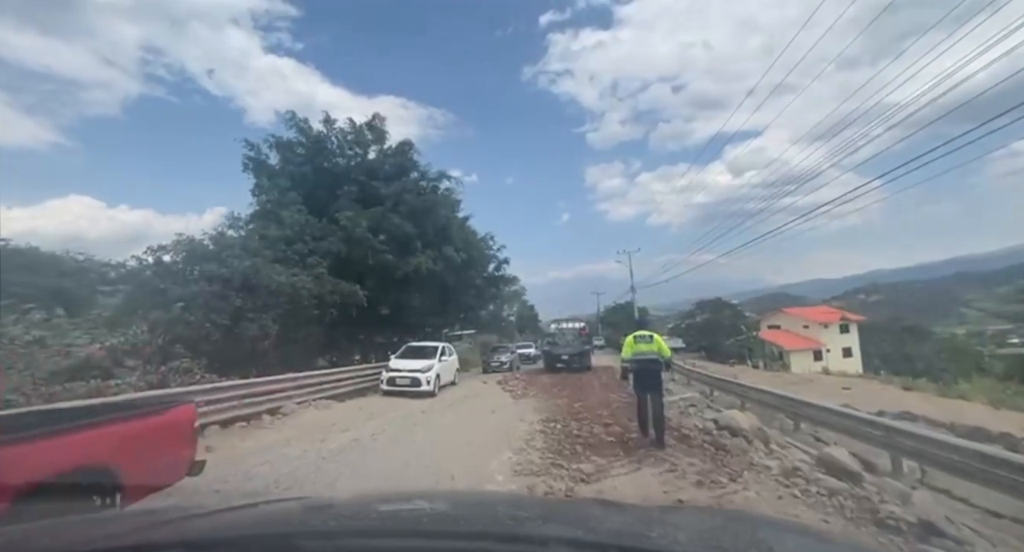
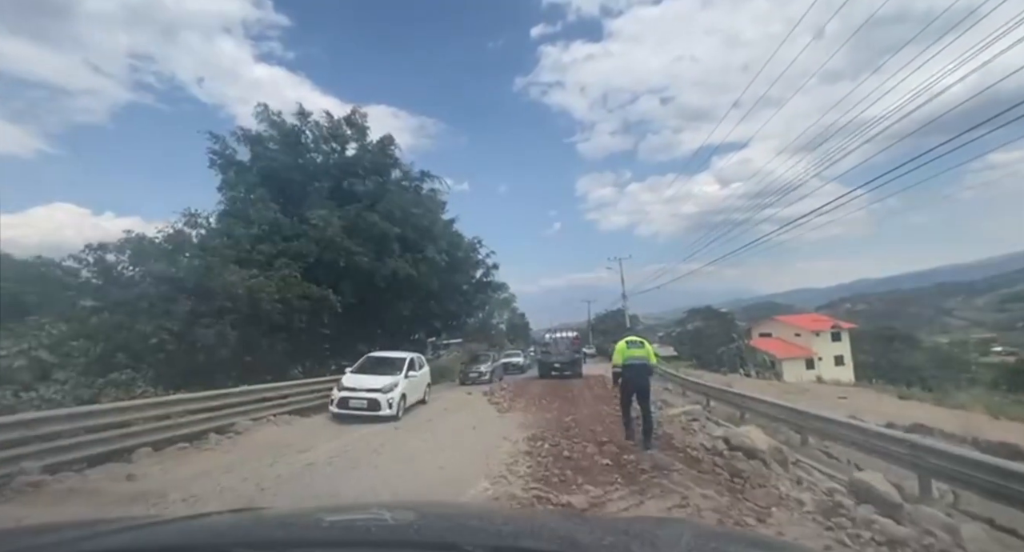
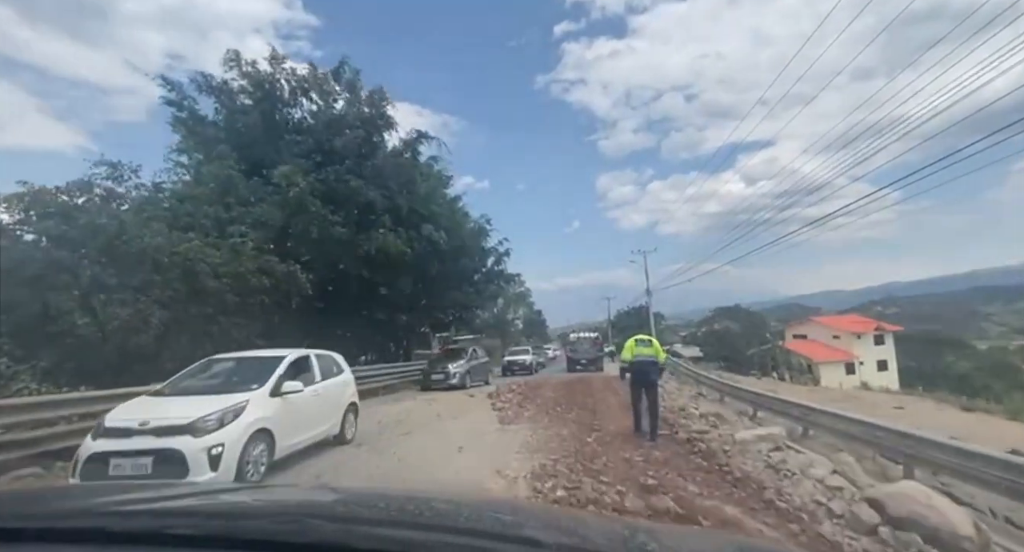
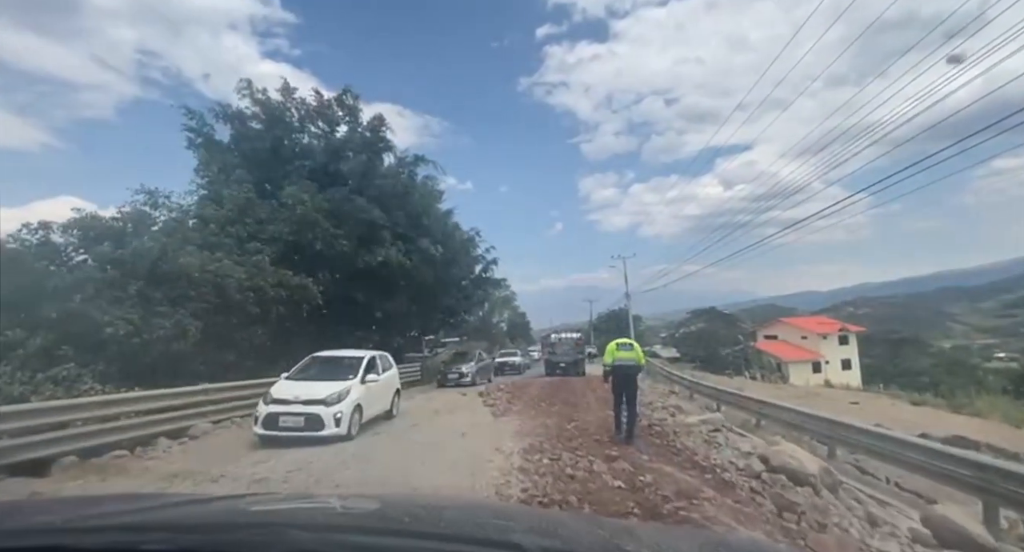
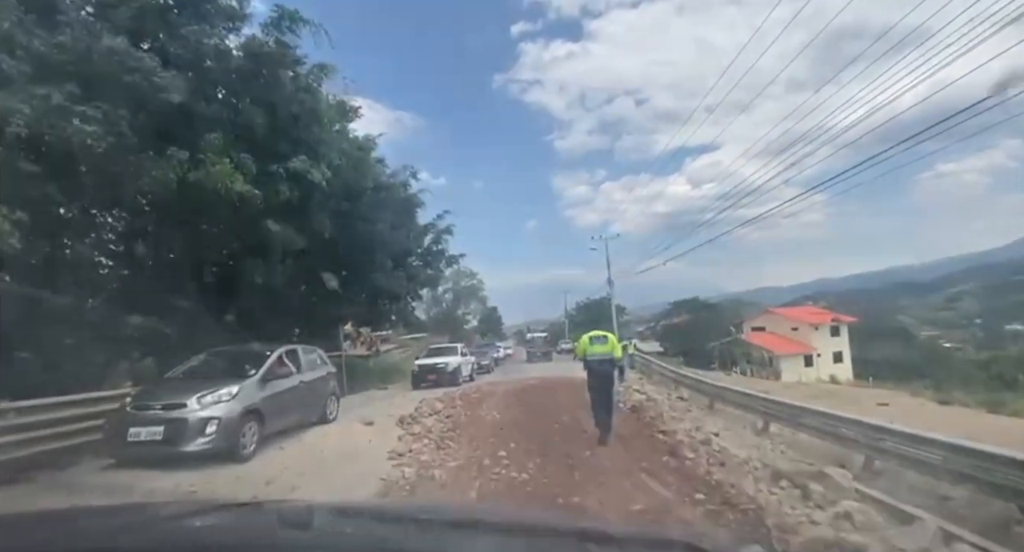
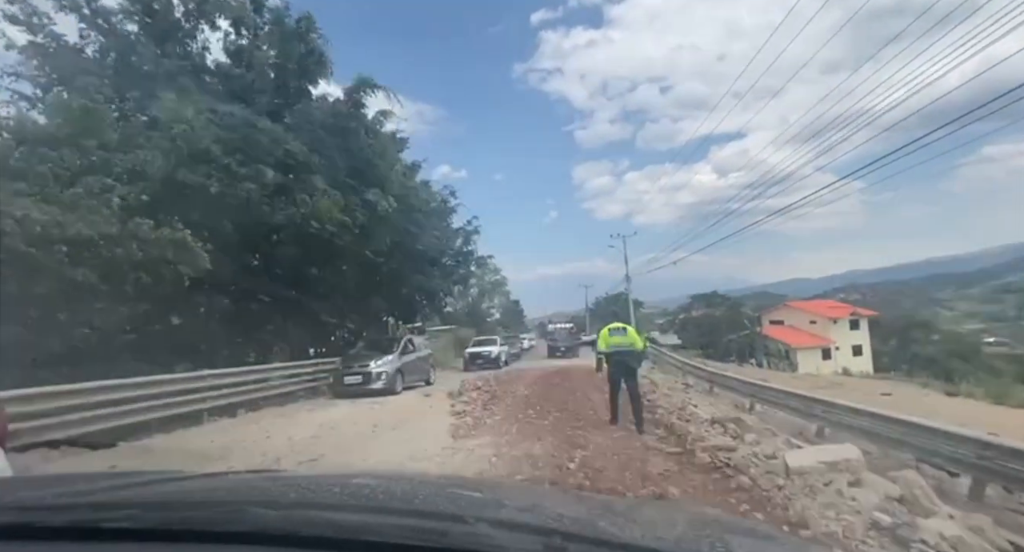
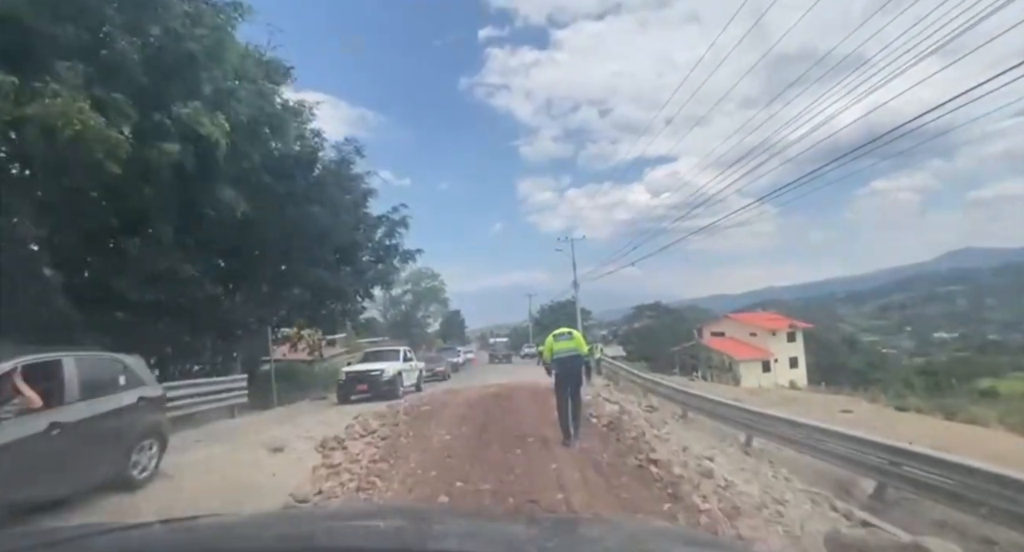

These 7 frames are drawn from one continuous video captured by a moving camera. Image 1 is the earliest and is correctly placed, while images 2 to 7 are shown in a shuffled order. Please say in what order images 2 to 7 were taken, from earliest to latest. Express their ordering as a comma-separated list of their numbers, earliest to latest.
2, 4, 3, 6, 5, 7
